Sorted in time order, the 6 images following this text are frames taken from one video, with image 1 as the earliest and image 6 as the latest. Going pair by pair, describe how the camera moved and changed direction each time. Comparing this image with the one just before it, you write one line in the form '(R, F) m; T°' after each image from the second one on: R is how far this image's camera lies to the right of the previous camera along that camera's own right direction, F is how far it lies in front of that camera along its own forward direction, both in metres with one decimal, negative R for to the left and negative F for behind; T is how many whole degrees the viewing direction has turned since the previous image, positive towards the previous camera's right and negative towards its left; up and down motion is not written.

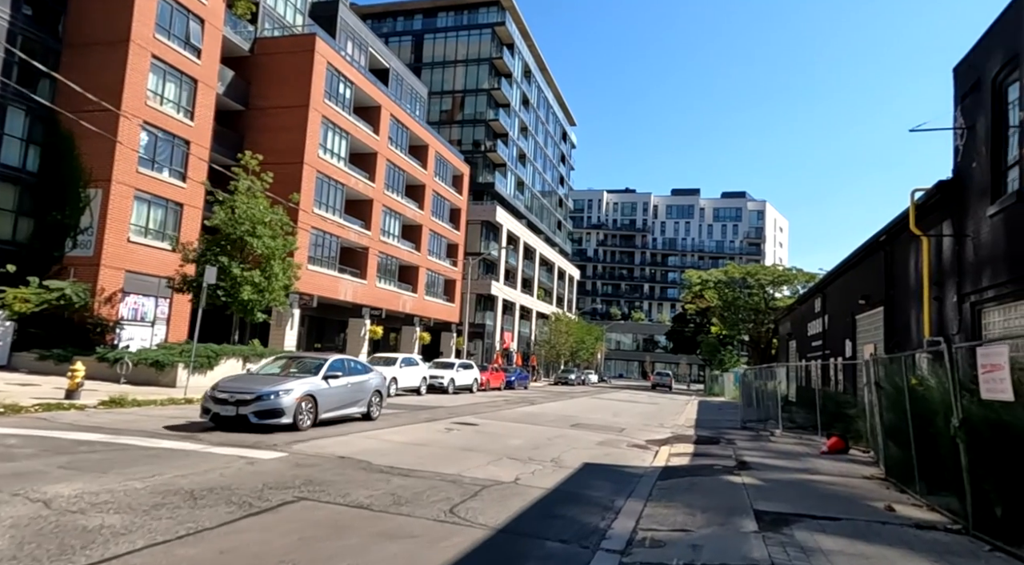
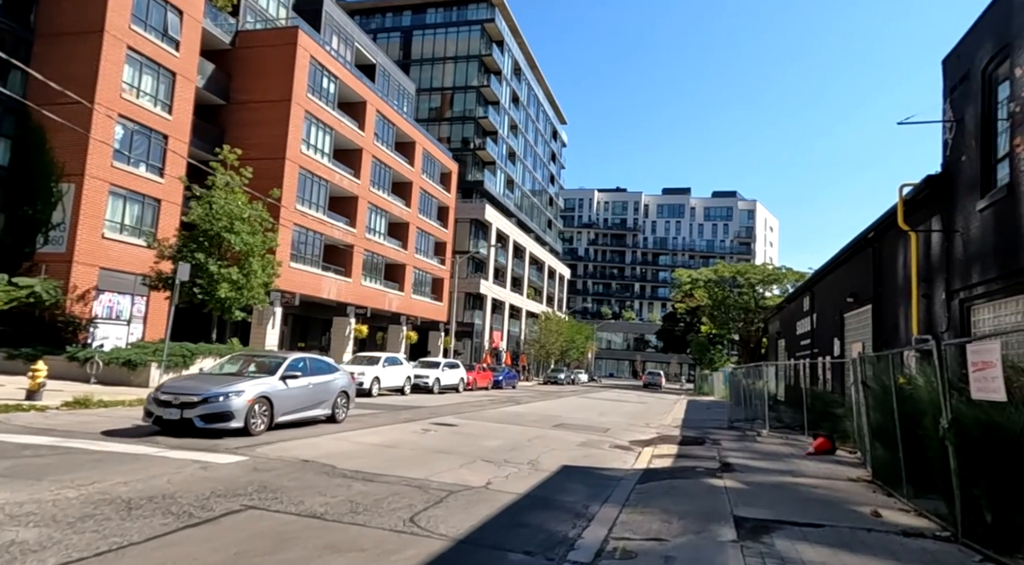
(+0.3, +0.4) m; +1°
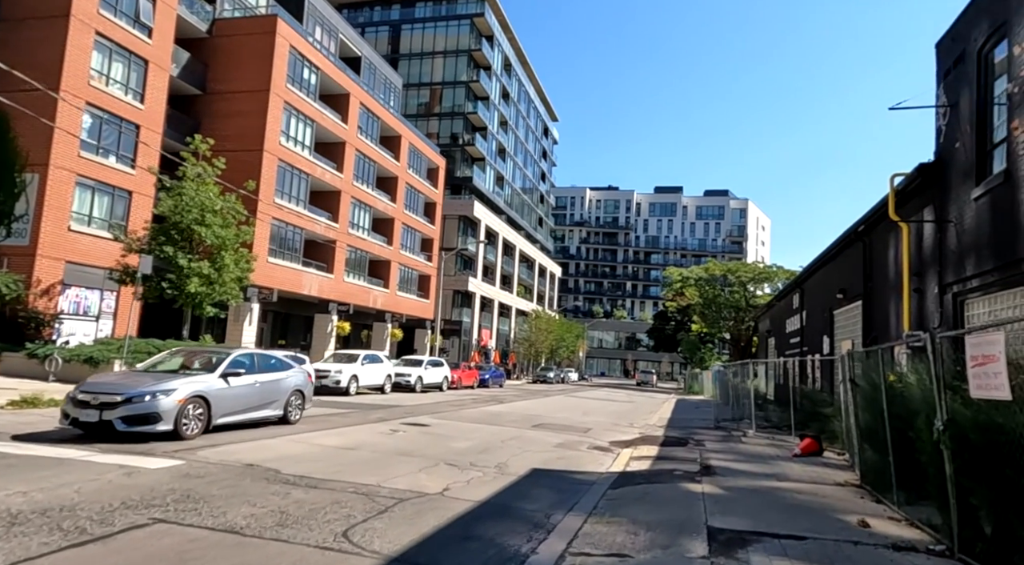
(+0.4, +0.7) m; +1°
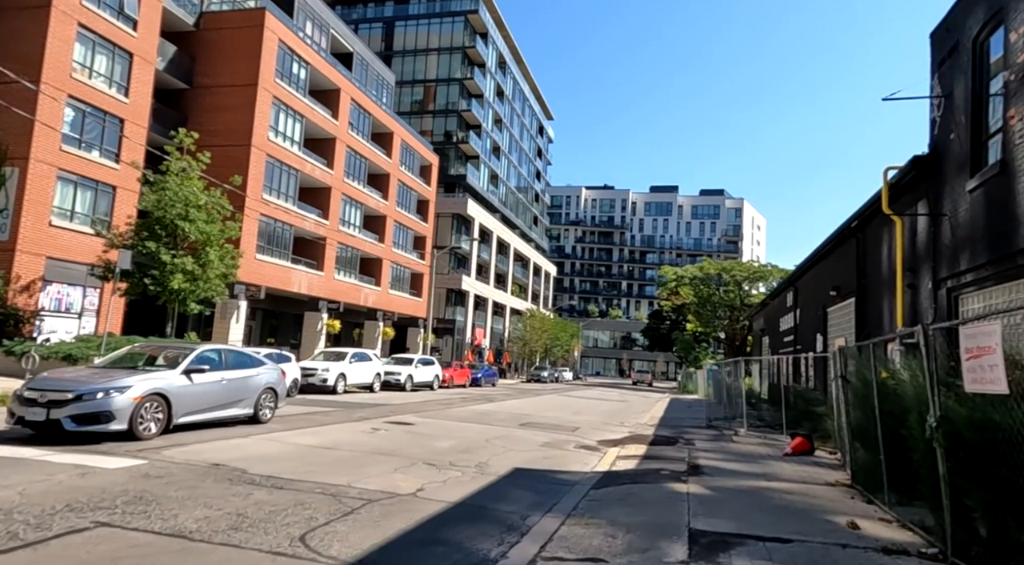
(+0.2, +0.3) m; 0°
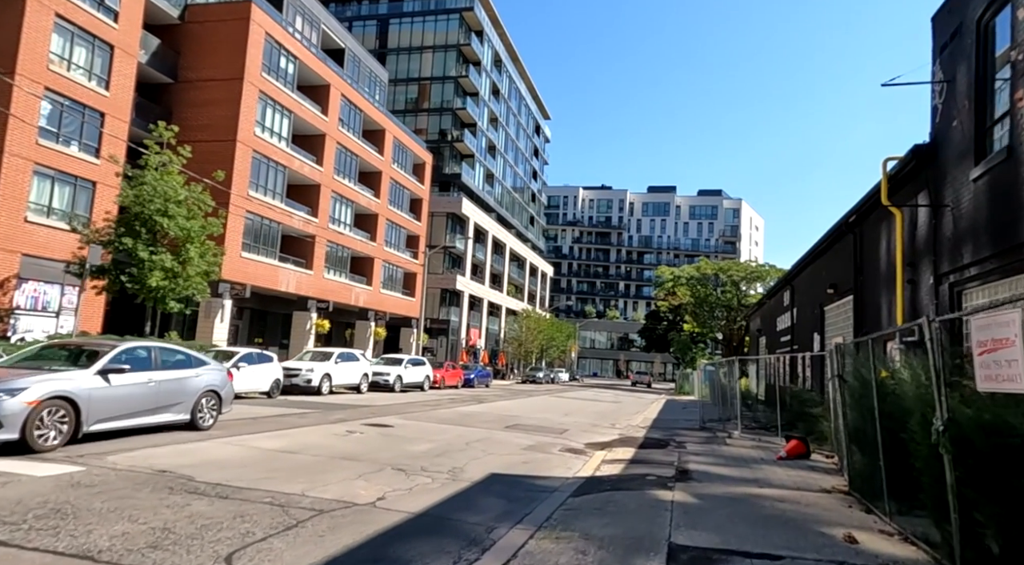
(+0.3, +0.6) m; 0°
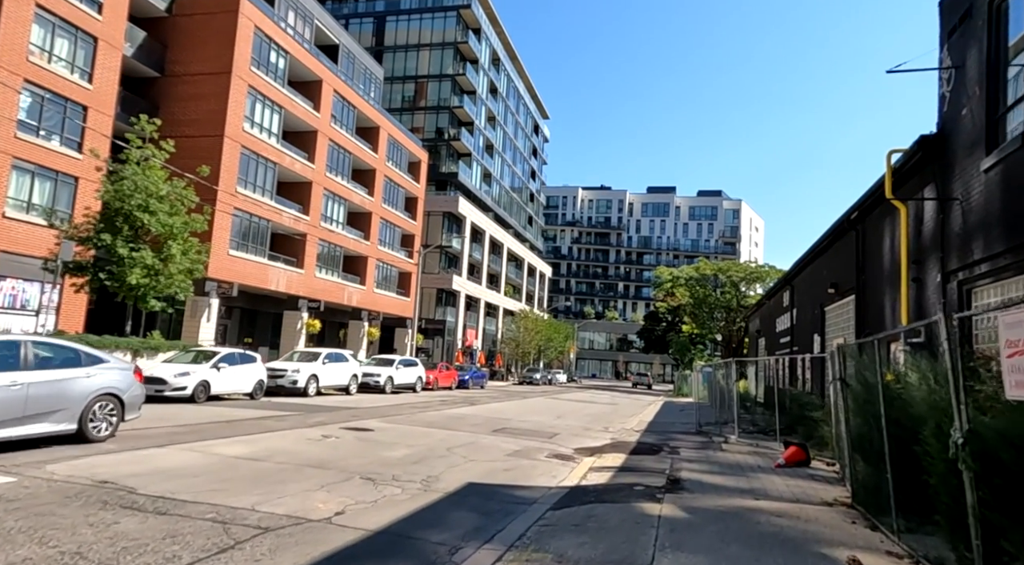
(+0.3, +0.6) m; 0°
